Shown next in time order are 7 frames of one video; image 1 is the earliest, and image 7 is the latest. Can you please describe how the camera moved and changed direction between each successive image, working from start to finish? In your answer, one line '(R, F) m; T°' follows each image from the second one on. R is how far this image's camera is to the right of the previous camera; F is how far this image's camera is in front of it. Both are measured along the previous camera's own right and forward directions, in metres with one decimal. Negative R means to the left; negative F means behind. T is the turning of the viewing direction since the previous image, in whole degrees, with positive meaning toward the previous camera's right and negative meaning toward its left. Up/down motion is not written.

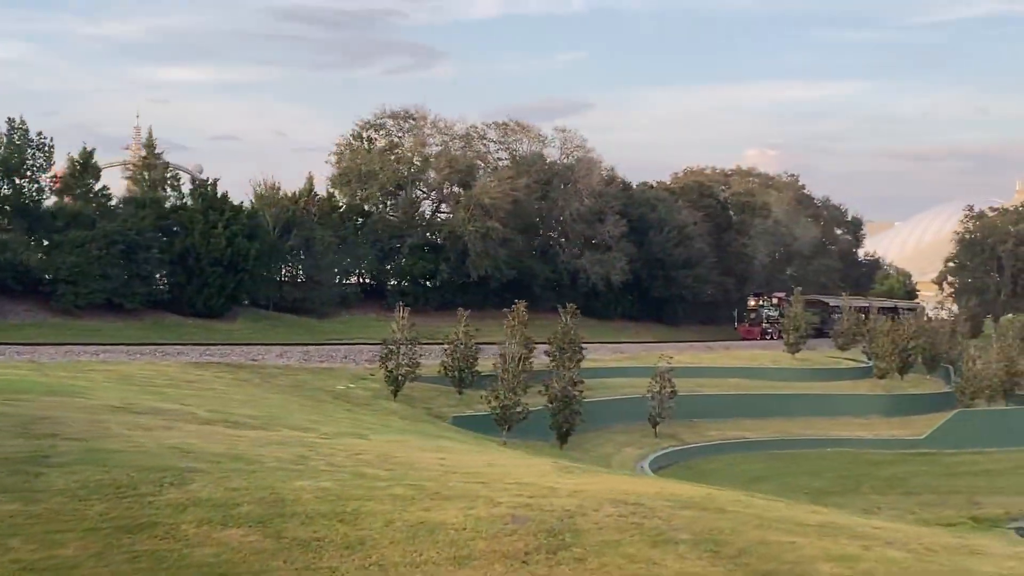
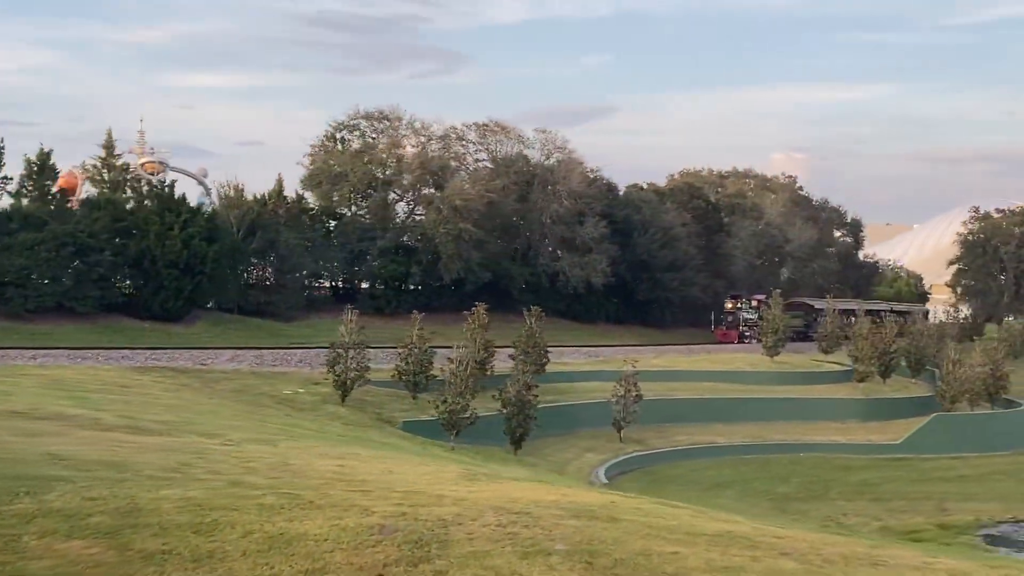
(+1.3, +0.6) m; -1°
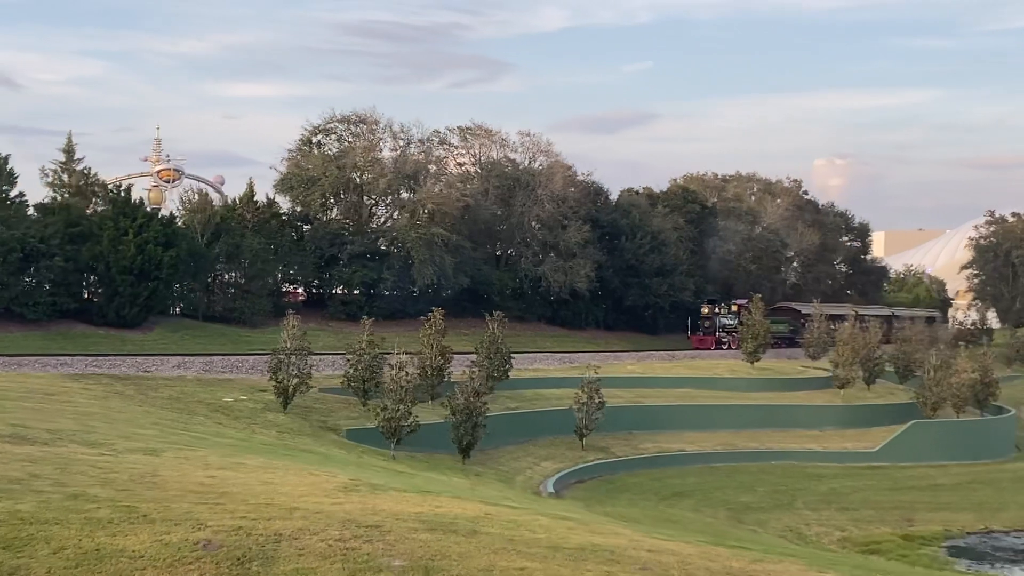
(+1.6, +0.7) m; -1°
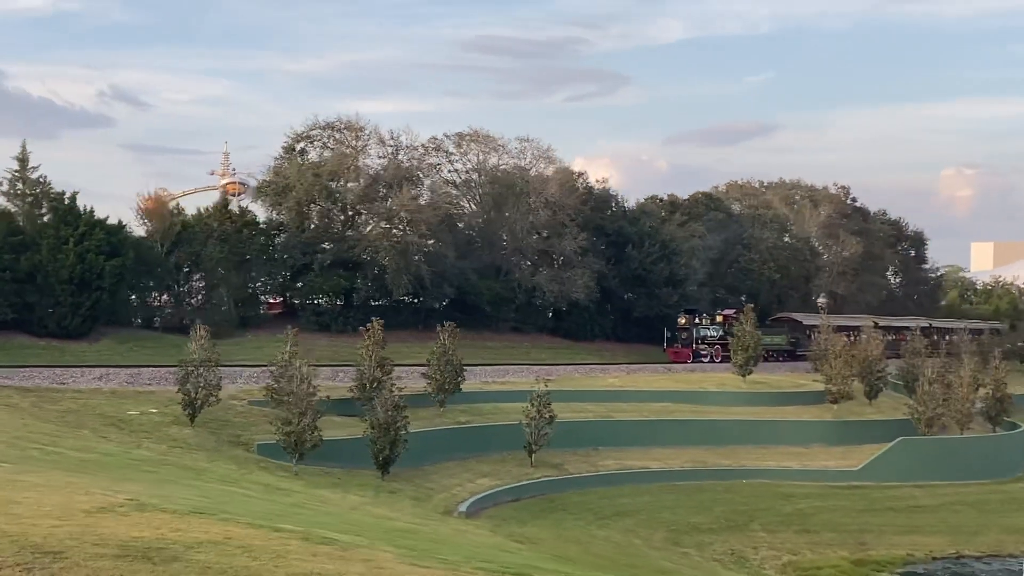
(+3.2, +1.4) m; -4°
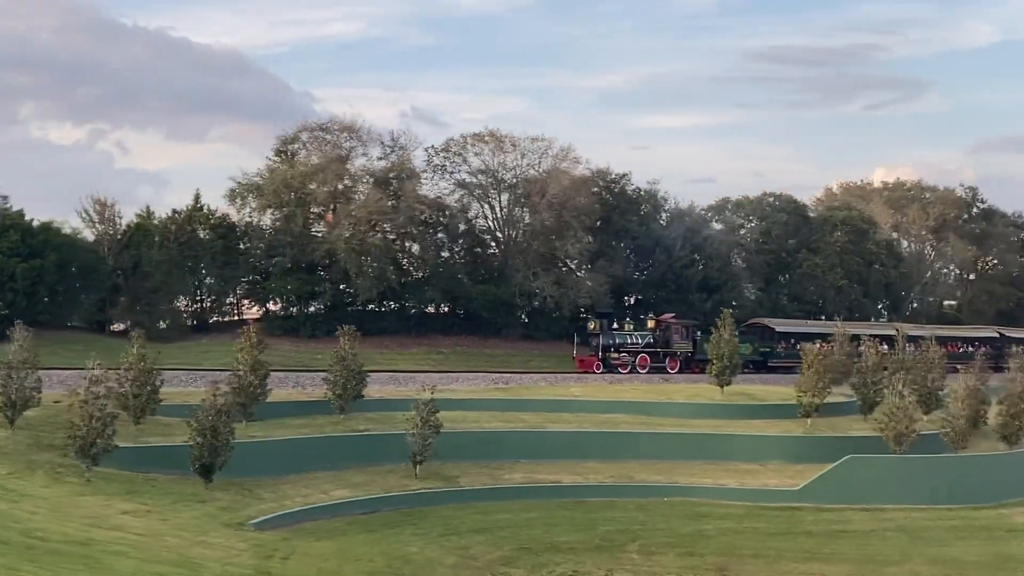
(+7.0, +2.3) m; -10°
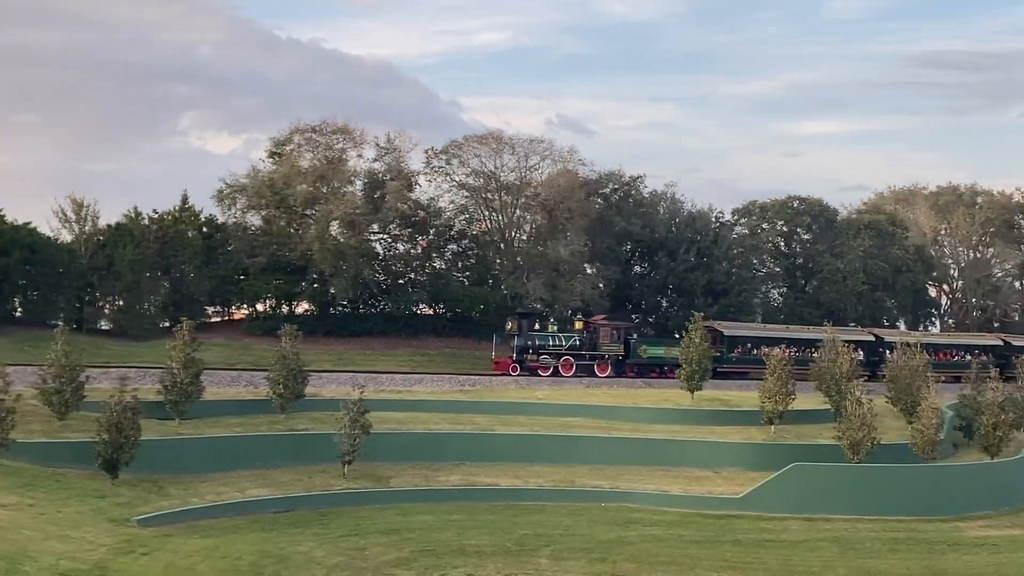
(+3.7, +0.4) m; -5°
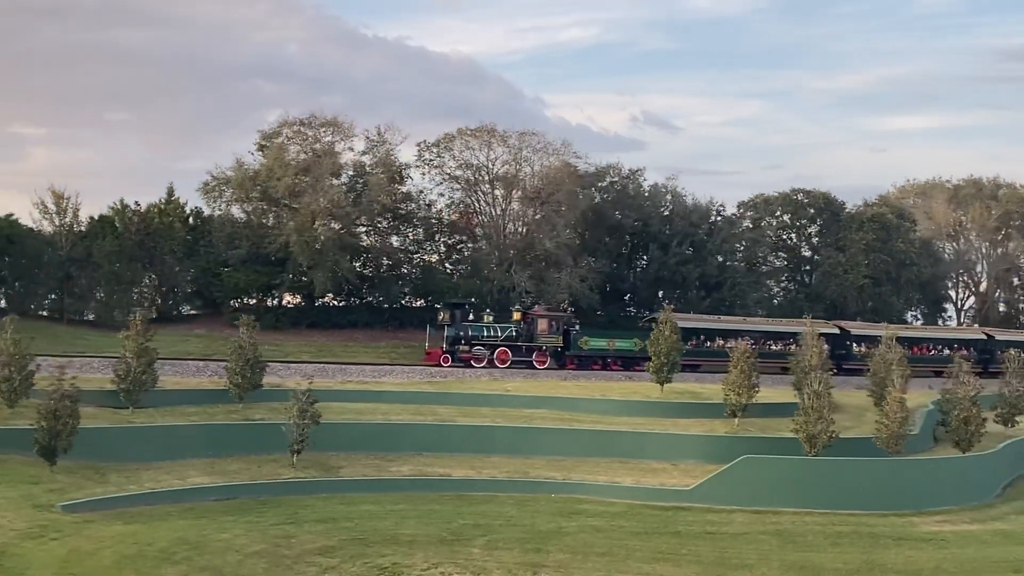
(+2.3, 0.0) m; -3°
